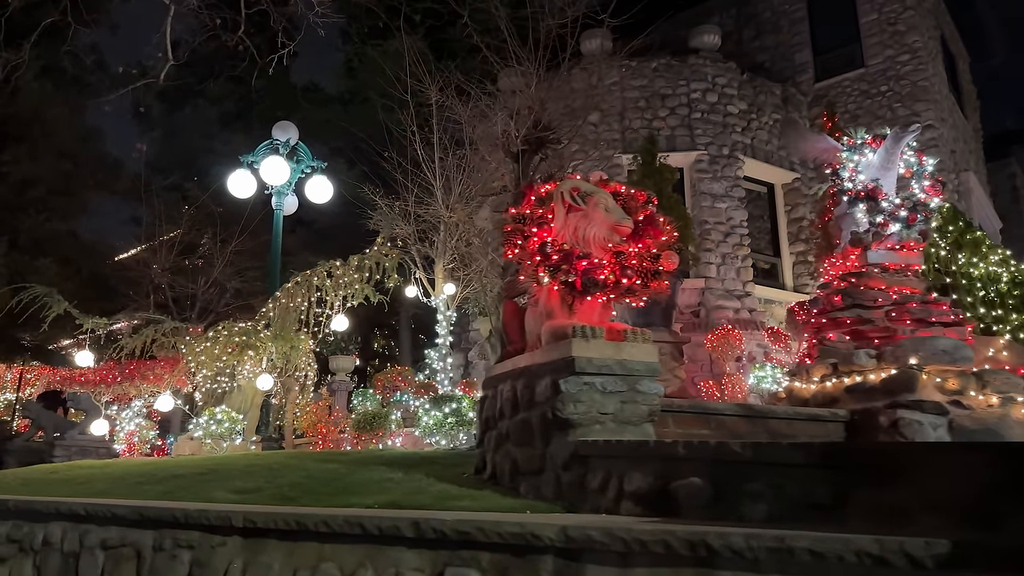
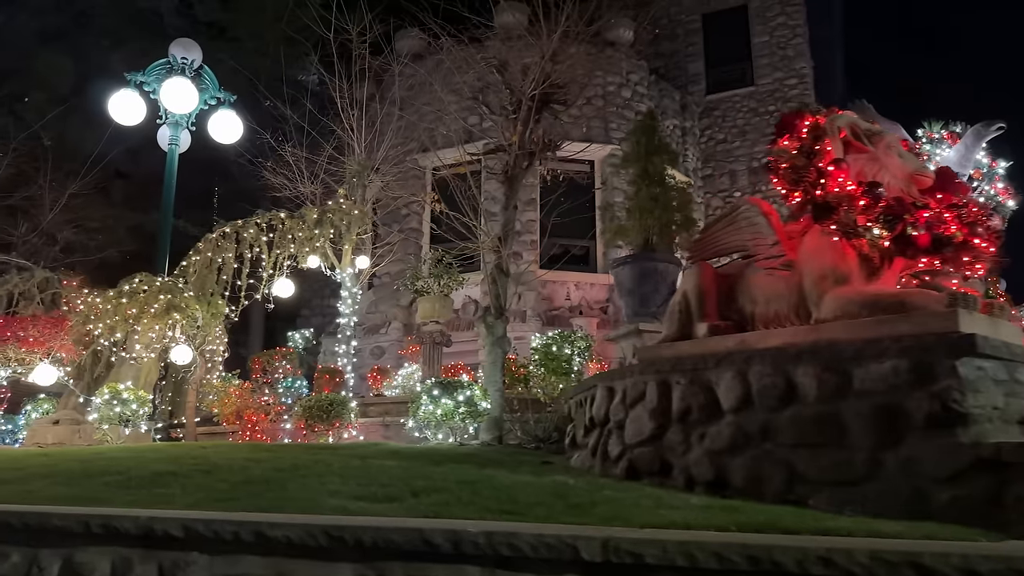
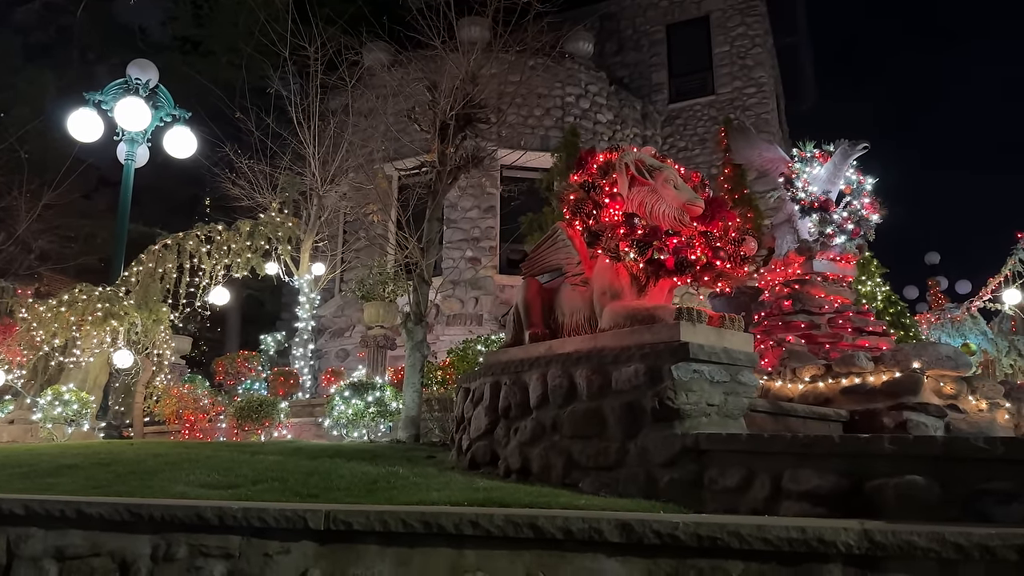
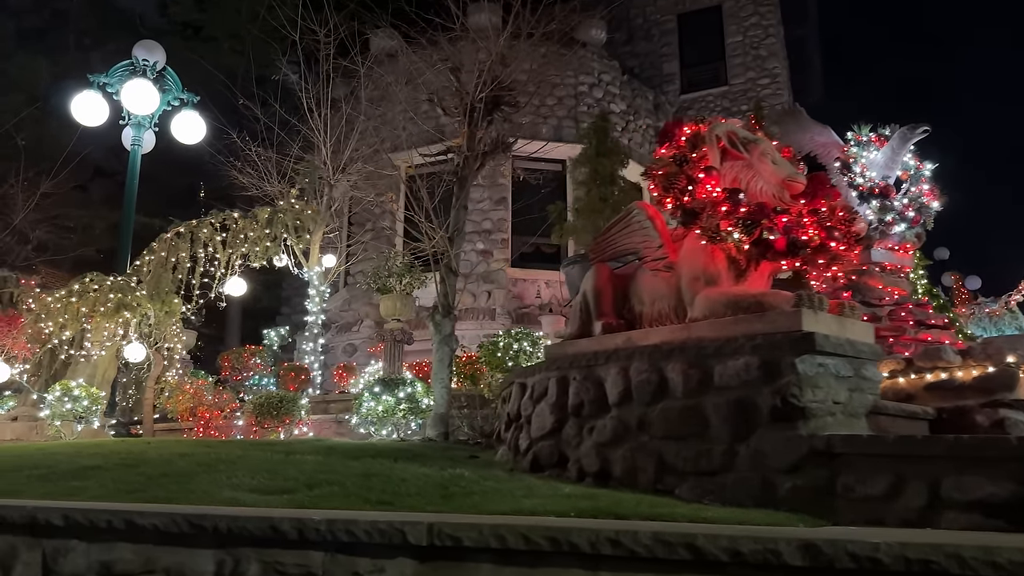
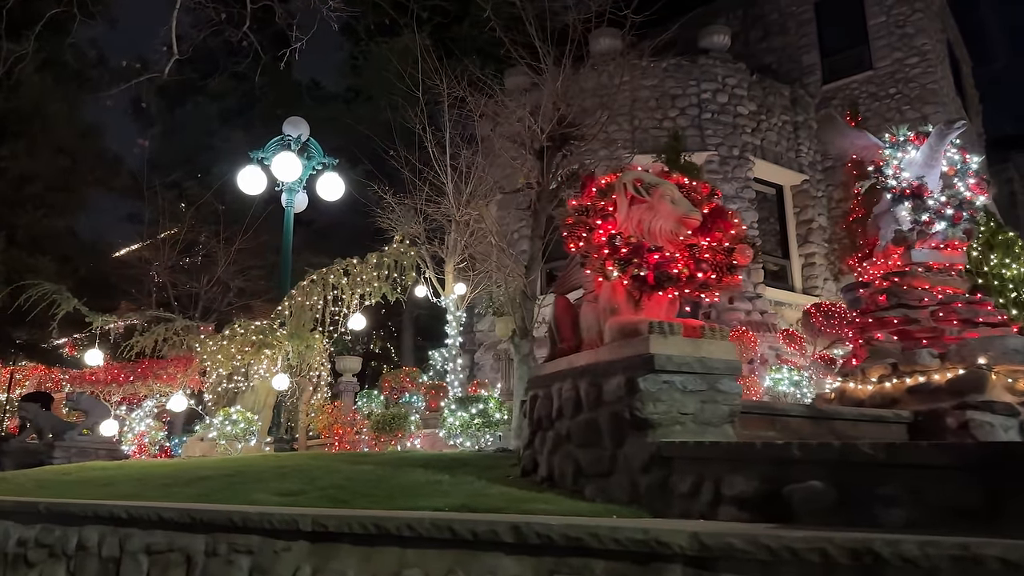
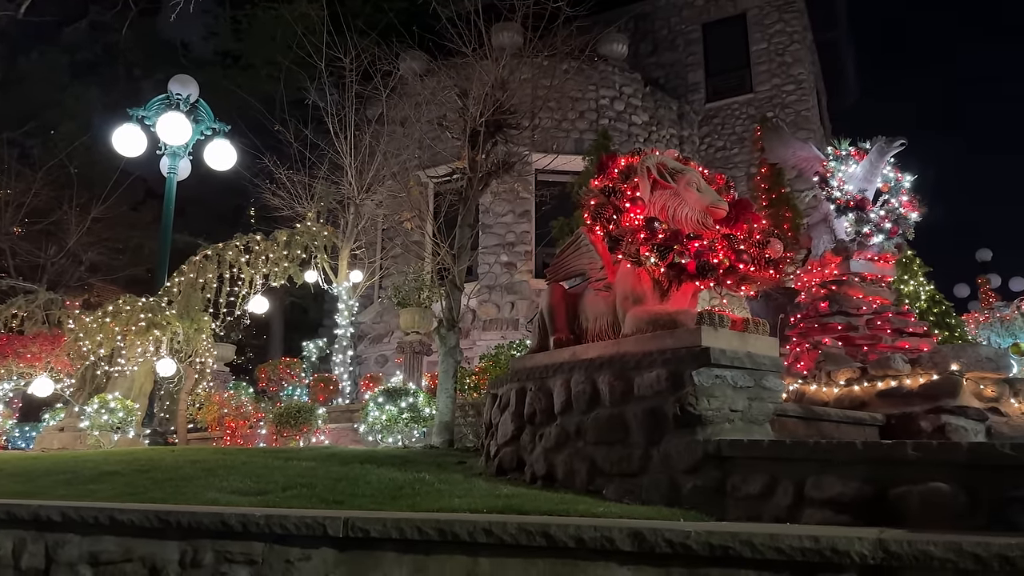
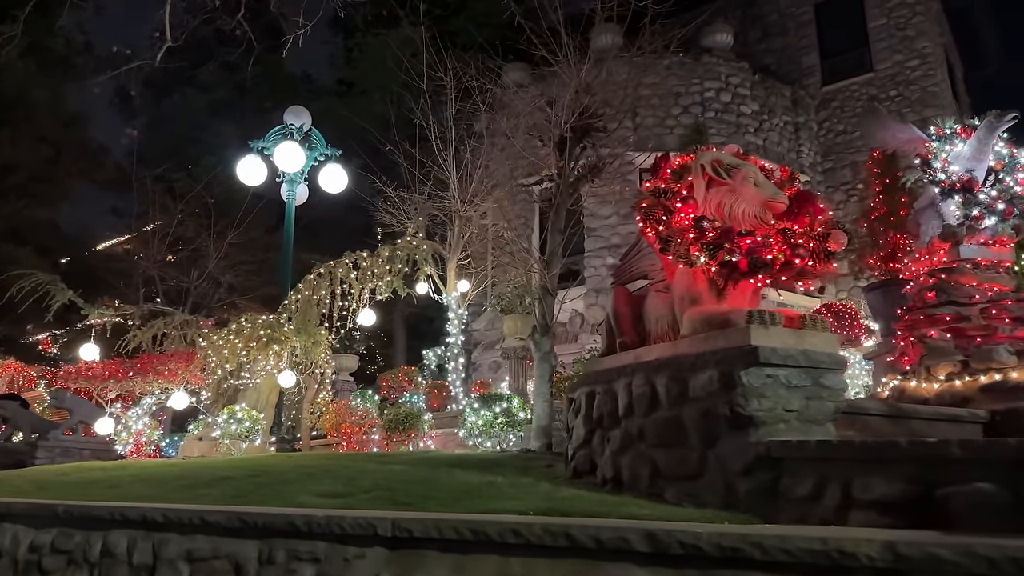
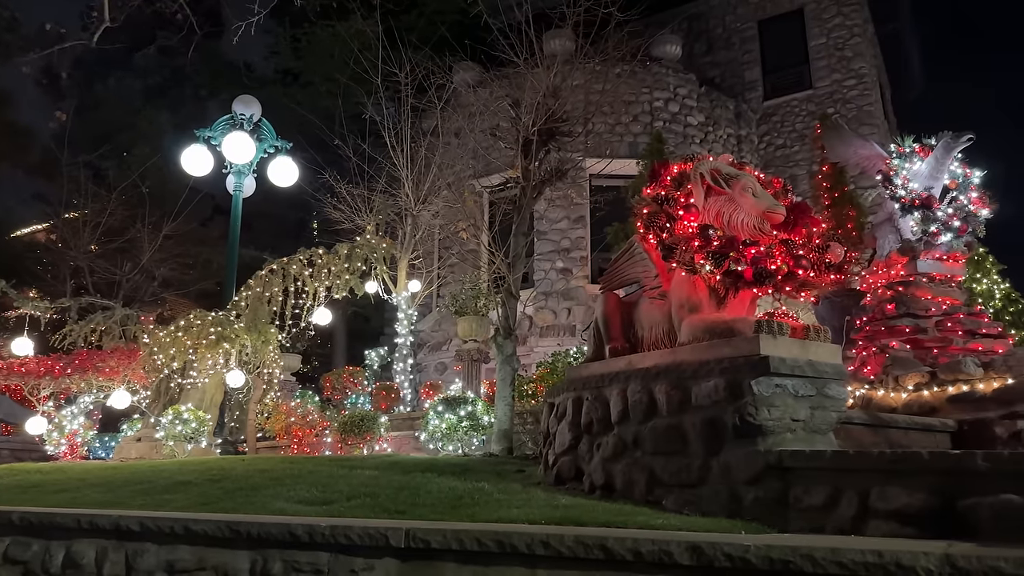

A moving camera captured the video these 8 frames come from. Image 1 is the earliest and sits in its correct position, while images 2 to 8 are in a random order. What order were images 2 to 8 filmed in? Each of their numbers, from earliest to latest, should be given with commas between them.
5, 7, 8, 6, 3, 4, 2
